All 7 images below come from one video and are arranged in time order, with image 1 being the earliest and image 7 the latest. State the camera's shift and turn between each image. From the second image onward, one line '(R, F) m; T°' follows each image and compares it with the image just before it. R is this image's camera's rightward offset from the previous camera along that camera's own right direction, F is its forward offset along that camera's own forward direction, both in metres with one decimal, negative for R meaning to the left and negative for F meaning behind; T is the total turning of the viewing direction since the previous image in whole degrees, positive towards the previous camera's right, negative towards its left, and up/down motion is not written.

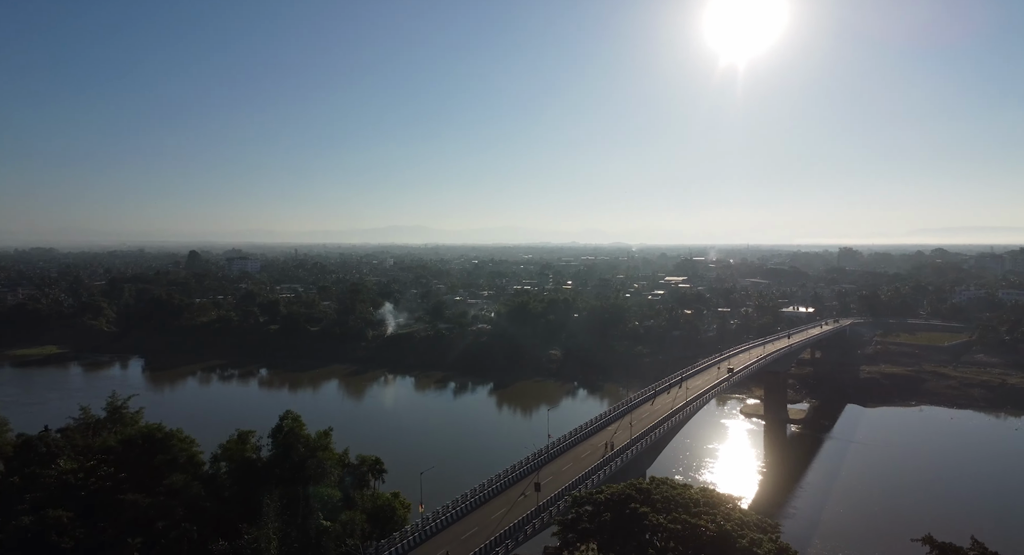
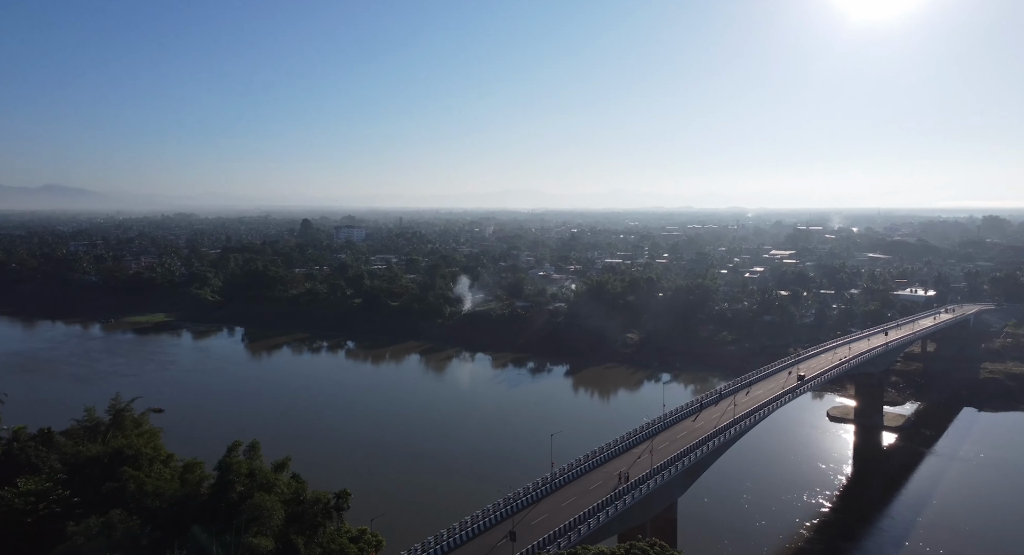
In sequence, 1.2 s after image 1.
(+2.3, +1.9) m; -9°
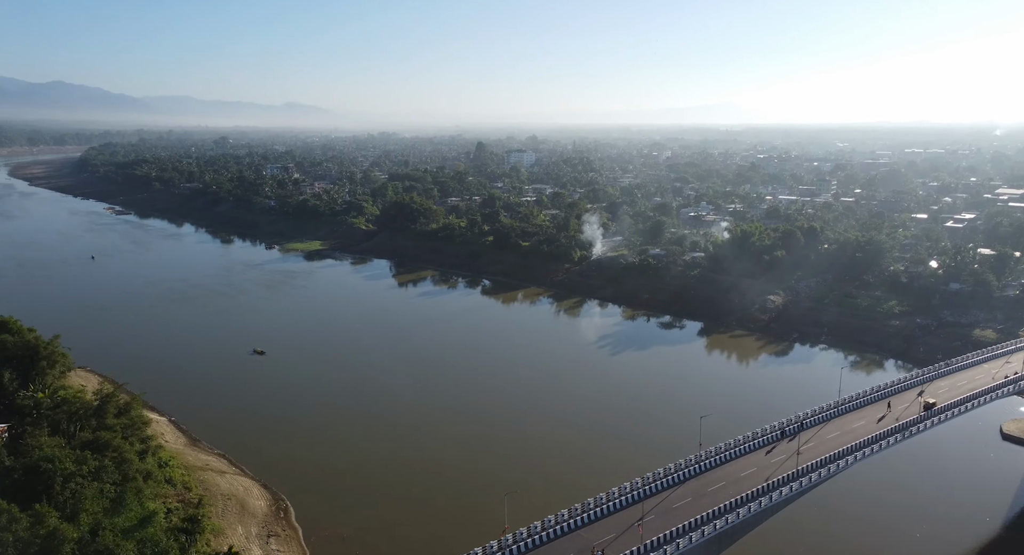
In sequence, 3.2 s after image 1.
(+3.9, +3.9) m; -16°
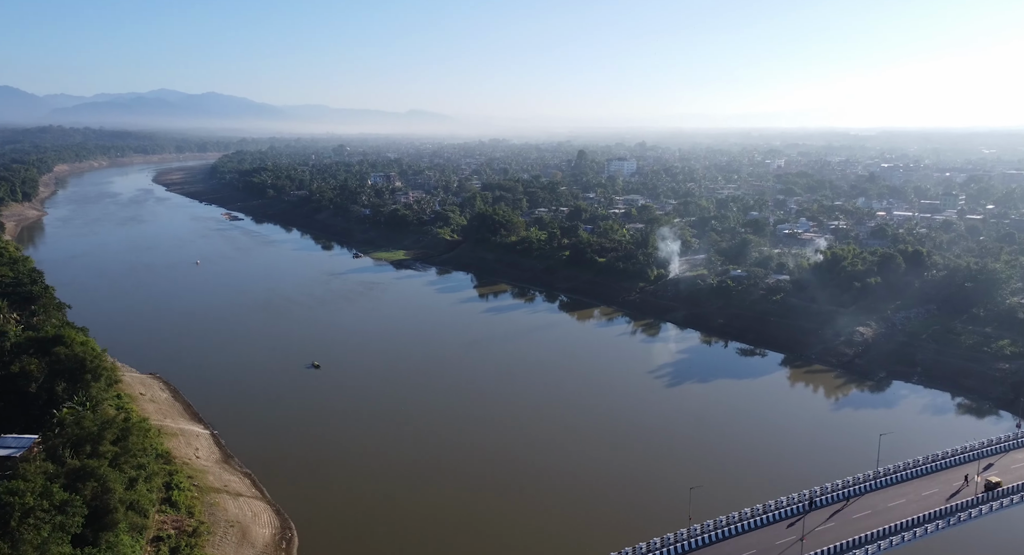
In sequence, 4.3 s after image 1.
(+2.5, +1.6) m; -9°
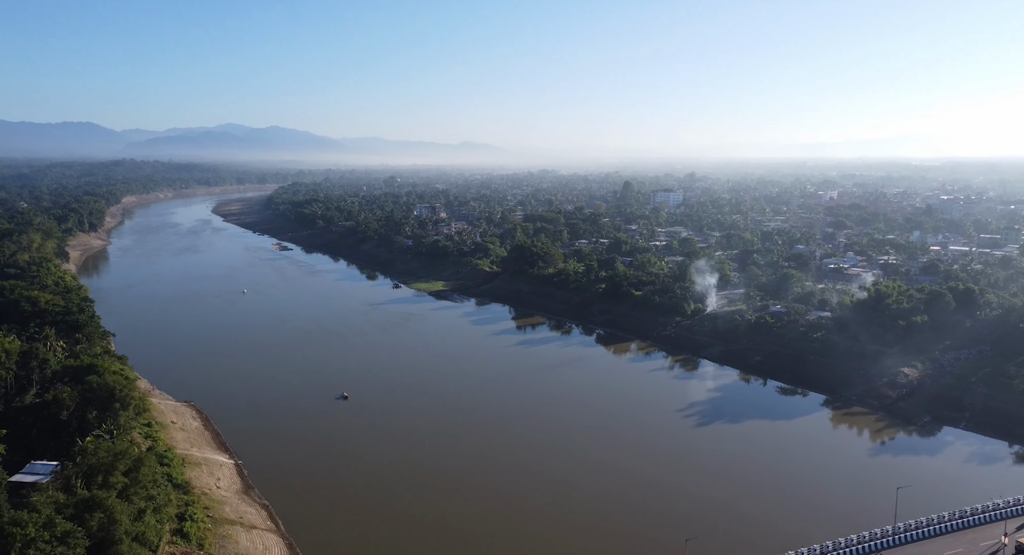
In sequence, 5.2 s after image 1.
(+1.0, +0.3) m; -4°
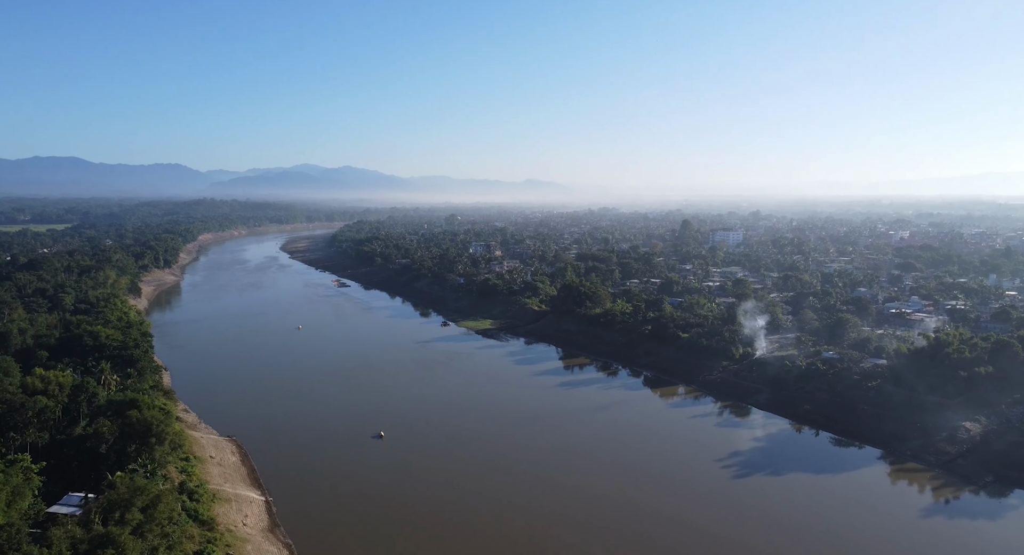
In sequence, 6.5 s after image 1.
(+1.1, +0.4) m; -5°
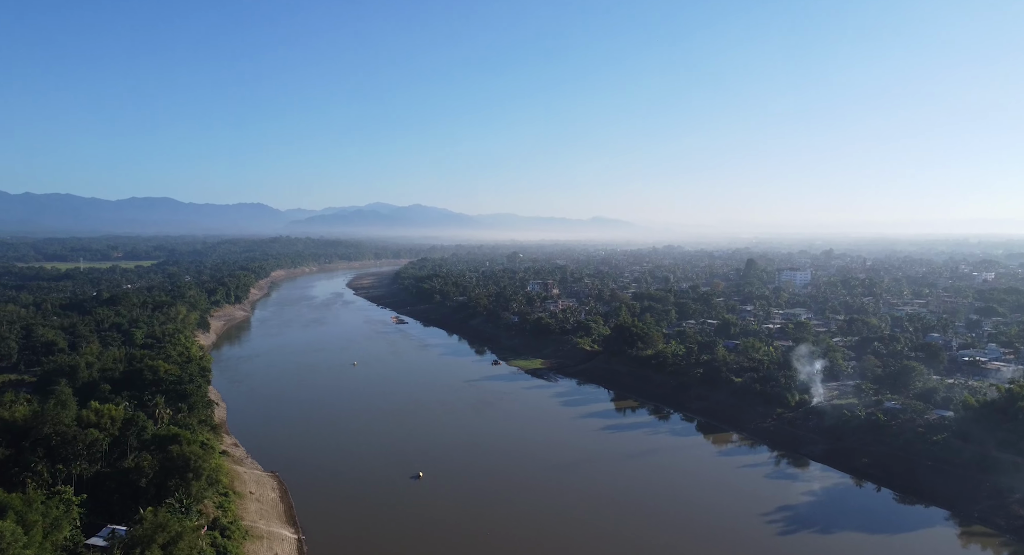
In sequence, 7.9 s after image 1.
(+1.0, +0.4) m; -5°
